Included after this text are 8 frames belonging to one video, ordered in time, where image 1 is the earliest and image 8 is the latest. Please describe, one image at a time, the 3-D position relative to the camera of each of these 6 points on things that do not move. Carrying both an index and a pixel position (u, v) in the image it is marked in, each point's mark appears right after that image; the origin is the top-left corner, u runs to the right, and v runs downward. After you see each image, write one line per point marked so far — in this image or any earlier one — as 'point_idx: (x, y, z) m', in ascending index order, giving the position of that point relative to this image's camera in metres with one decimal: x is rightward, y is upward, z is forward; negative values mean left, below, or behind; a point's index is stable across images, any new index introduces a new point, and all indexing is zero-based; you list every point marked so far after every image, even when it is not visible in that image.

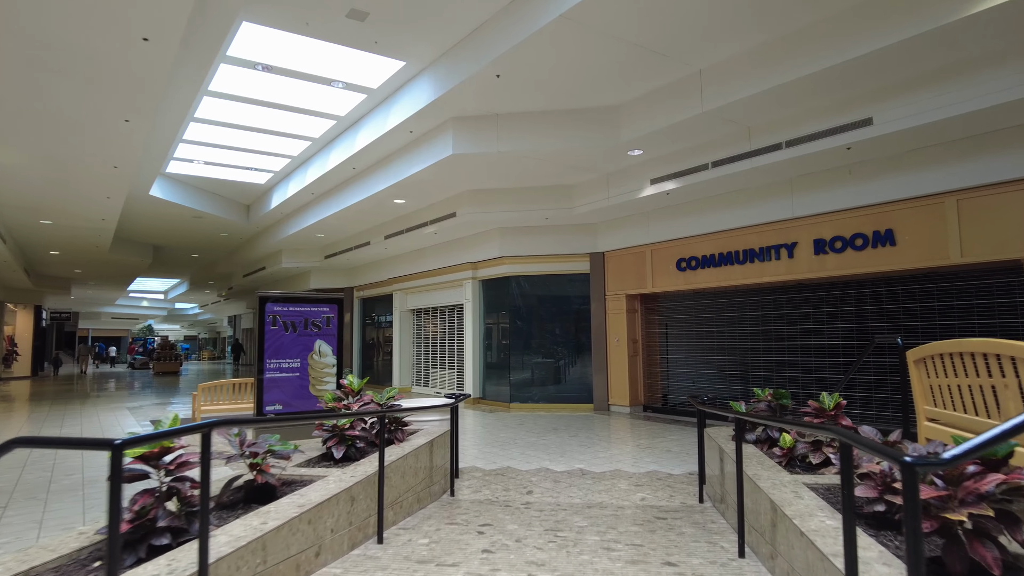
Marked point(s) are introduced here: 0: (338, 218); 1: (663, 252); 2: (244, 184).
0: (-3.4, +1.4, +12.8) m
1: (+2.3, +0.5, +10.0) m
2: (-5.7, +2.2, +14.1) m
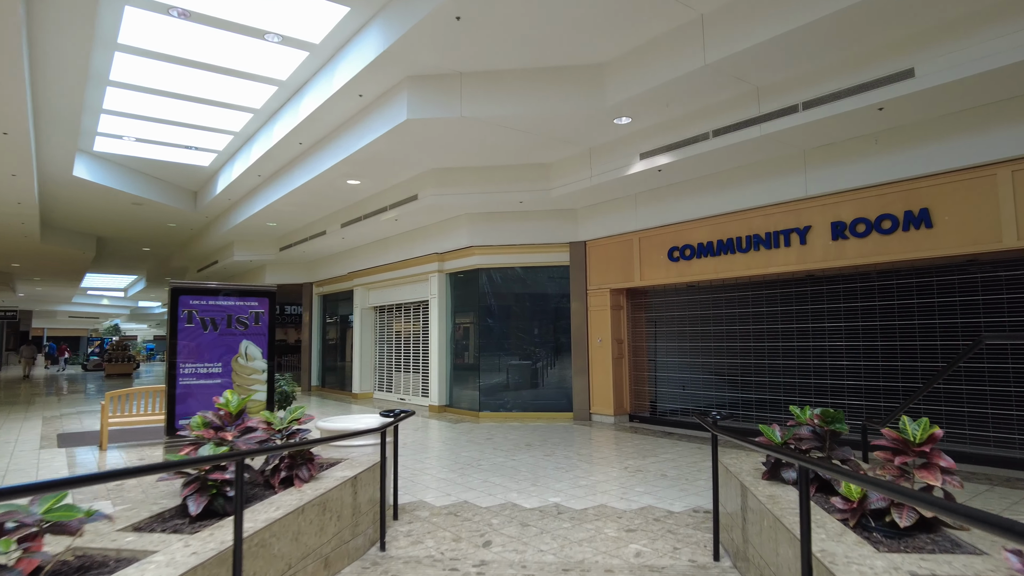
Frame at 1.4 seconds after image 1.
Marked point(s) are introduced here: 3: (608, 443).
0: (-3.9, +1.5, +11.4) m
1: (+1.9, +0.6, +8.8) m
2: (-6.3, +2.3, +12.6) m
3: (+1.1, -1.8, +7.6) m
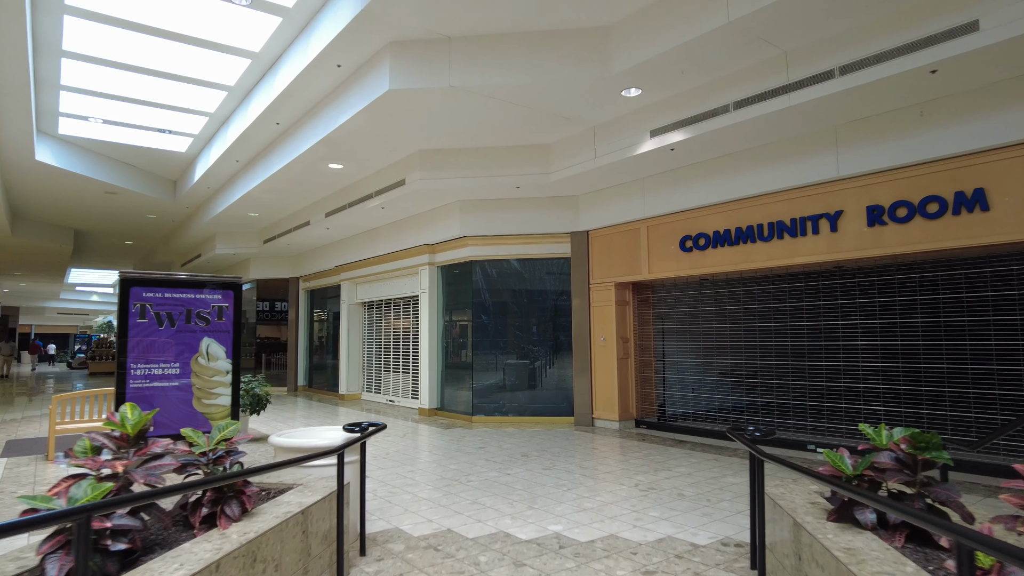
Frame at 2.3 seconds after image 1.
0: (-4.0, +1.6, +10.6) m
1: (+1.8, +0.7, +8.0) m
2: (-6.3, +2.4, +11.8) m
3: (+1.1, -1.7, +6.9) m
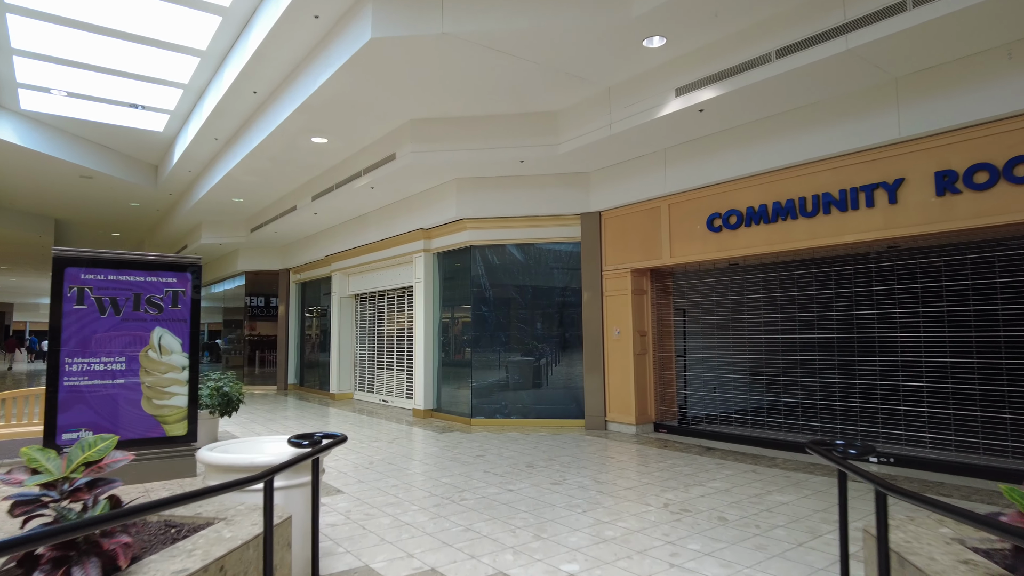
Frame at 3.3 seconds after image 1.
0: (-3.9, +1.7, +9.7) m
1: (+1.9, +0.9, +7.0) m
2: (-6.3, +2.6, +10.9) m
3: (+1.1, -1.6, +5.9) m
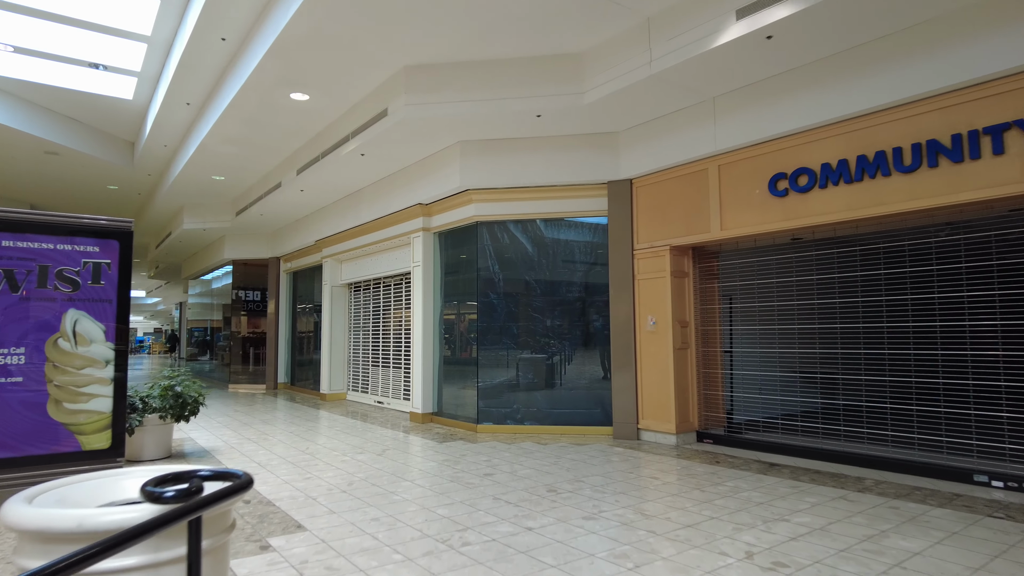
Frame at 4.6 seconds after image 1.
0: (-3.8, +1.9, +8.5) m
1: (+2.0, +1.0, +5.8) m
2: (-6.1, +2.8, +9.7) m
3: (+1.2, -1.4, +4.7) m
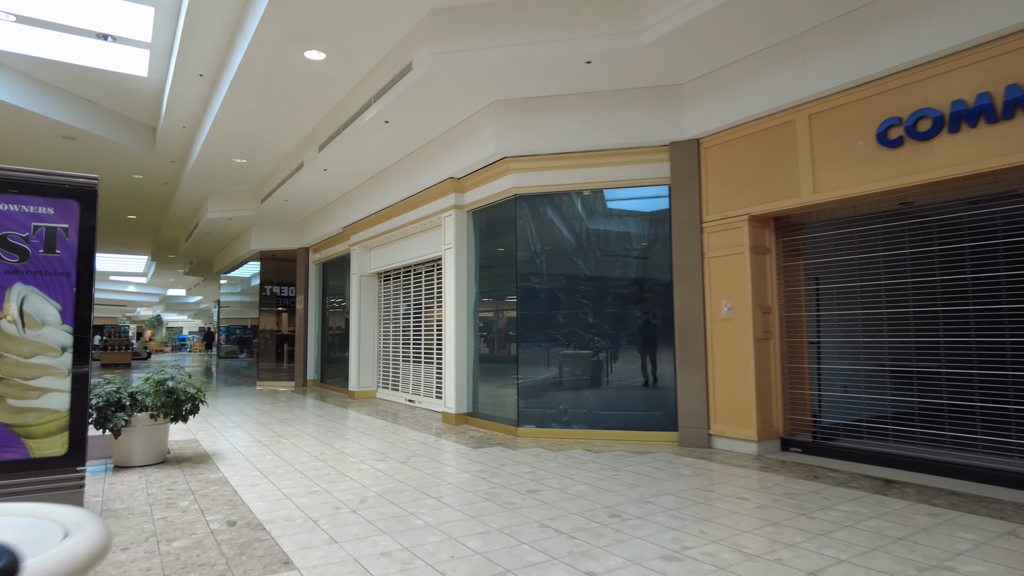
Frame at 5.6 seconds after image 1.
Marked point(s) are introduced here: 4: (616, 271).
0: (-3.3, +2.1, +7.8) m
1: (+2.4, +1.2, +4.7) m
2: (-5.5, +2.9, +9.1) m
3: (+1.5, -1.2, +3.7) m
4: (+1.0, +0.2, +6.1) m
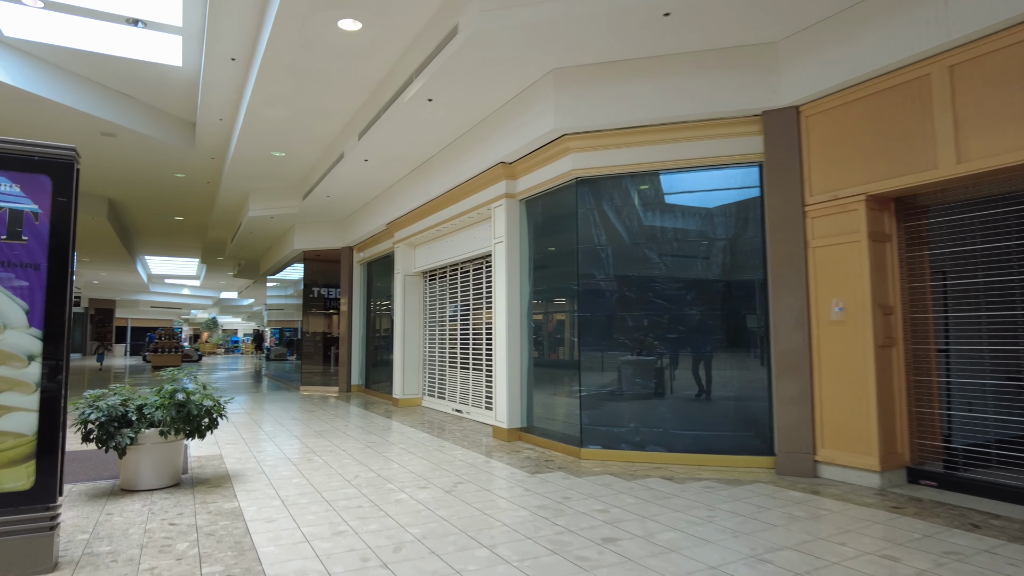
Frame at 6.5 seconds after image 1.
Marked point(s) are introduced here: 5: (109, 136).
0: (-2.6, +2.1, +7.2) m
1: (+2.7, +1.3, +3.7) m
2: (-4.8, +2.9, +8.7) m
3: (+1.8, -1.2, +2.7) m
4: (+1.5, +0.2, +5.2) m
5: (-6.2, +2.4, +9.9) m
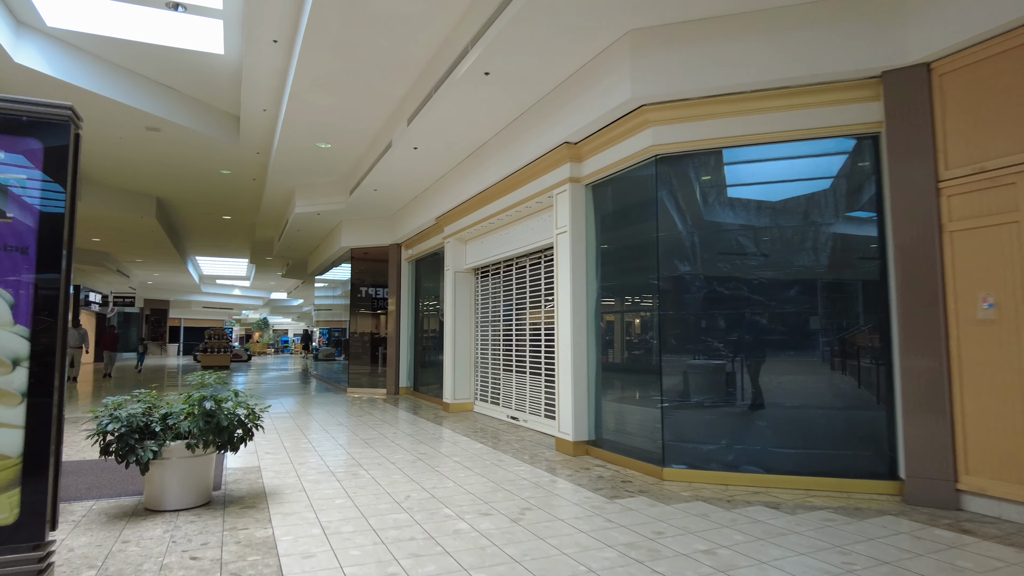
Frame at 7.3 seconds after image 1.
0: (-2.0, +2.1, +6.7) m
1: (+3.1, +1.3, +2.8) m
2: (-4.0, +2.9, +8.4) m
3: (+2.1, -1.1, +1.9) m
4: (+2.0, +0.2, +4.5) m
5: (-5.3, +2.4, +9.7) m
